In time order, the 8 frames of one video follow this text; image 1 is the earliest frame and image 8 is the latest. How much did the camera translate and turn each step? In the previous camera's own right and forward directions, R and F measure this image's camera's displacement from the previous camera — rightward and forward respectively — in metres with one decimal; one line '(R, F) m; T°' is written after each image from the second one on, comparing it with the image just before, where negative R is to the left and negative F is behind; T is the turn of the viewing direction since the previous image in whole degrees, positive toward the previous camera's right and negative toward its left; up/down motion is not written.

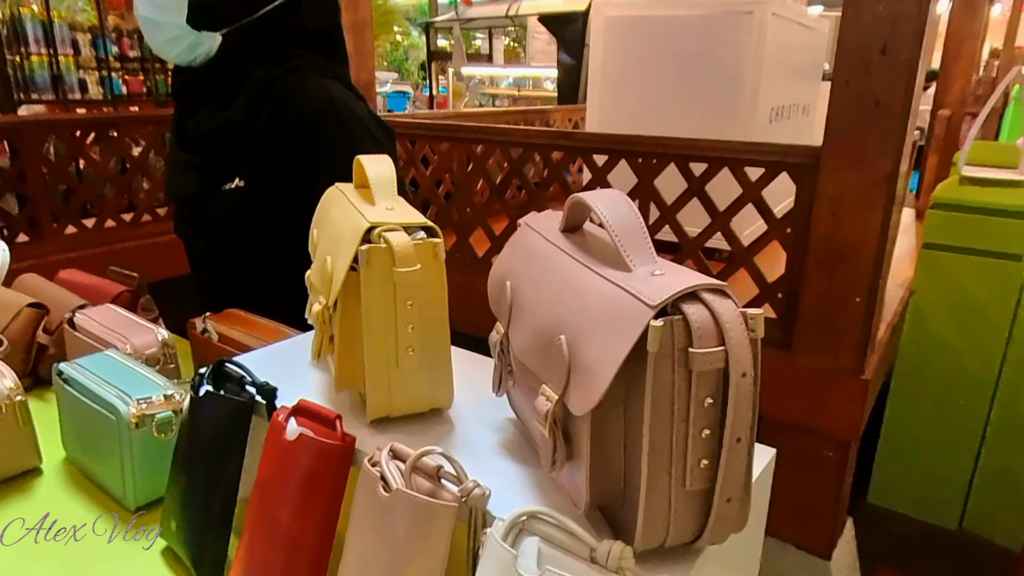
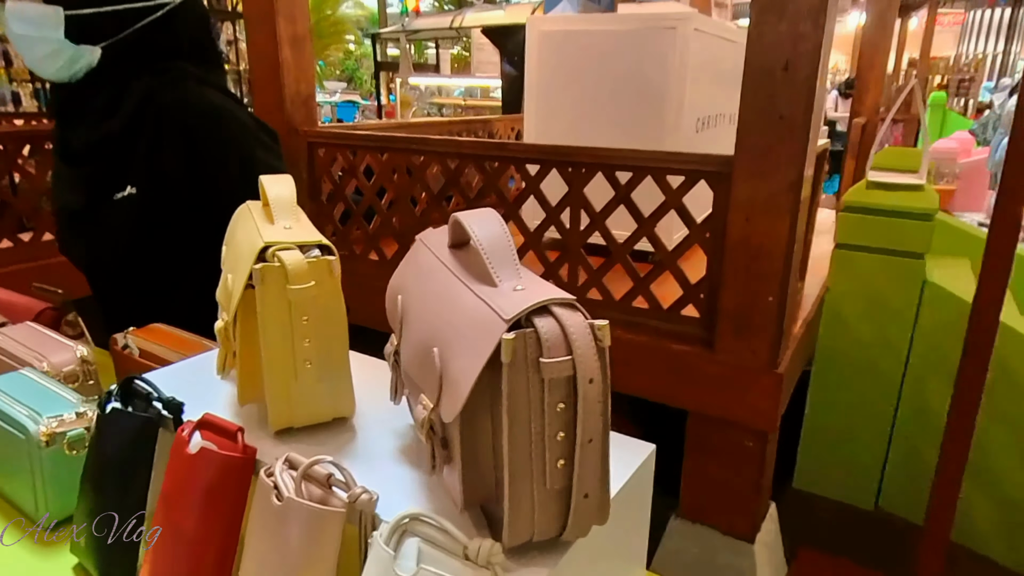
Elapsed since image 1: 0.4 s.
(+0.3, 0.0) m; 0°
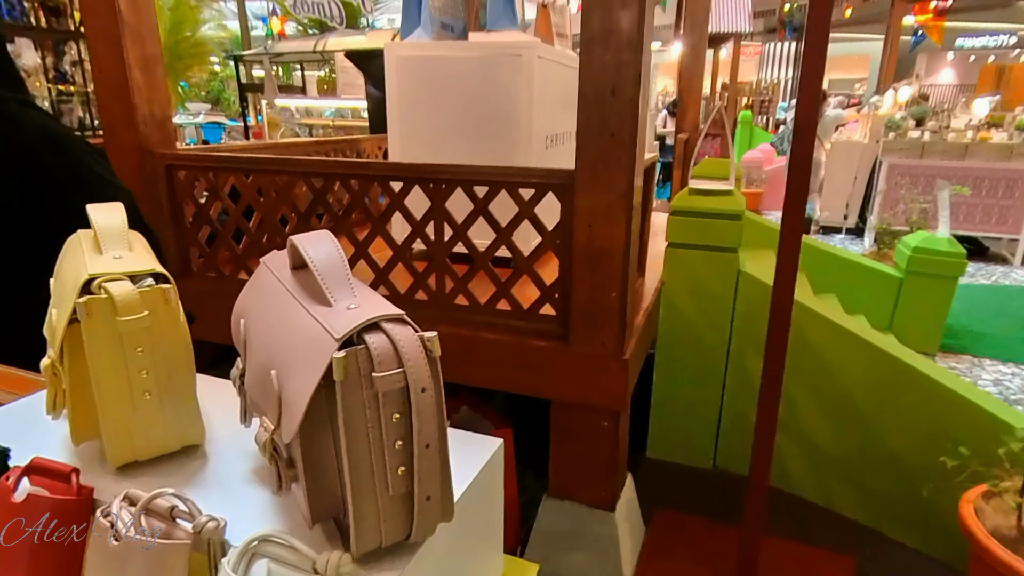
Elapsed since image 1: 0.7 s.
(+0.4, -0.1) m; +7°
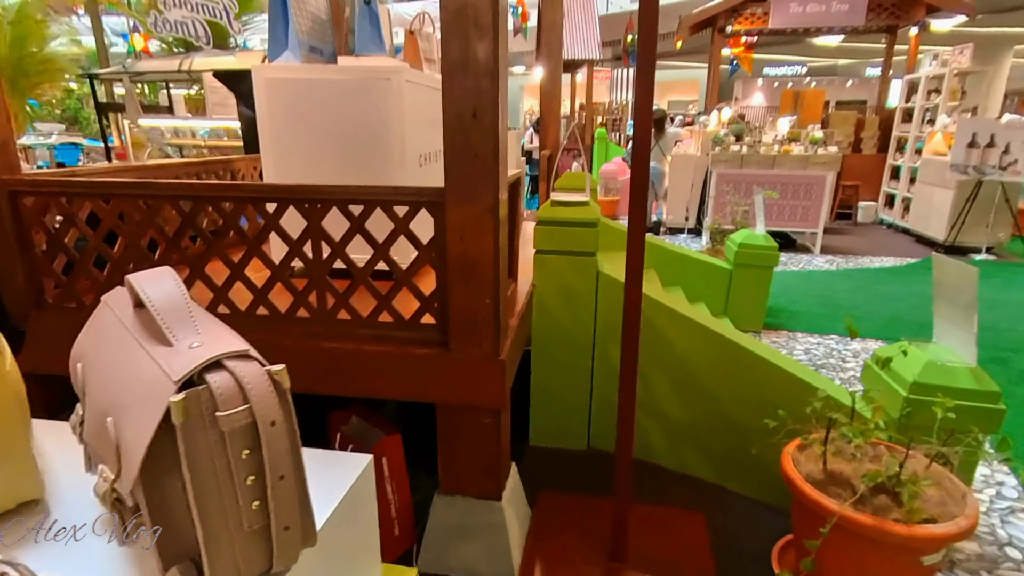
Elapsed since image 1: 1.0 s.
(+0.4, -0.1) m; +7°
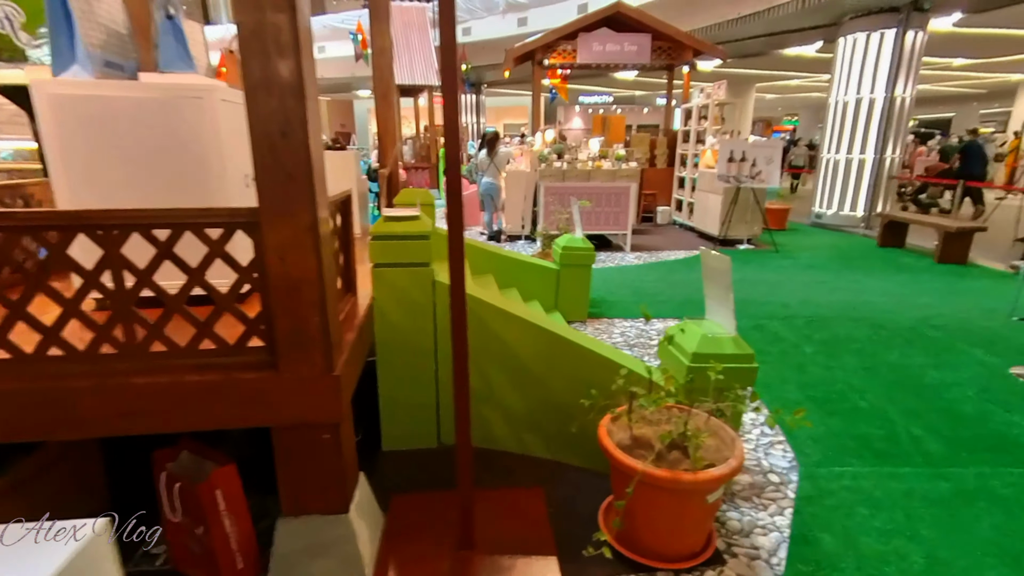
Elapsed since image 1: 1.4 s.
(+0.5, -0.2) m; +10°
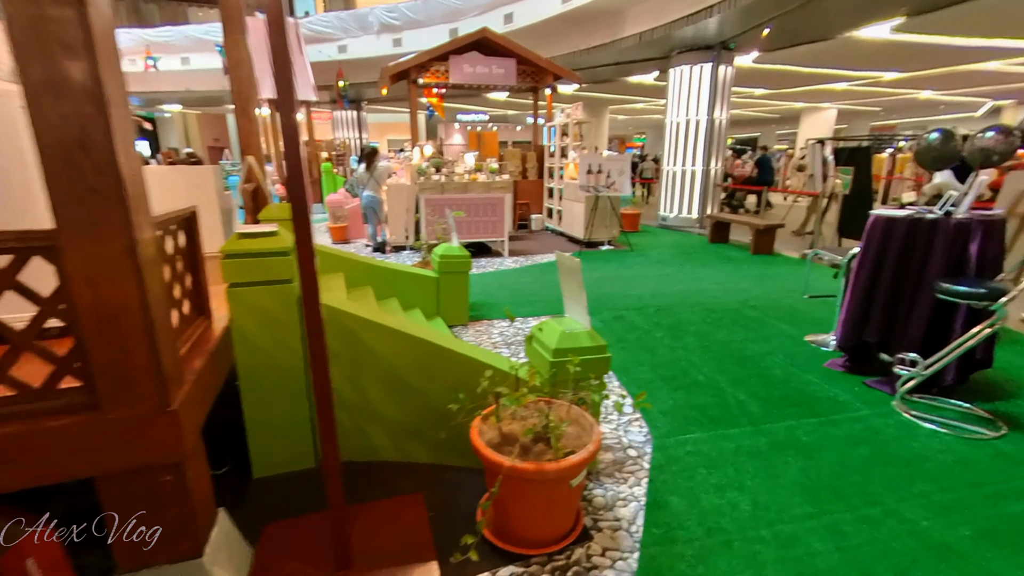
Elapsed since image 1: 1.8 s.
(+0.4, -0.1) m; +10°
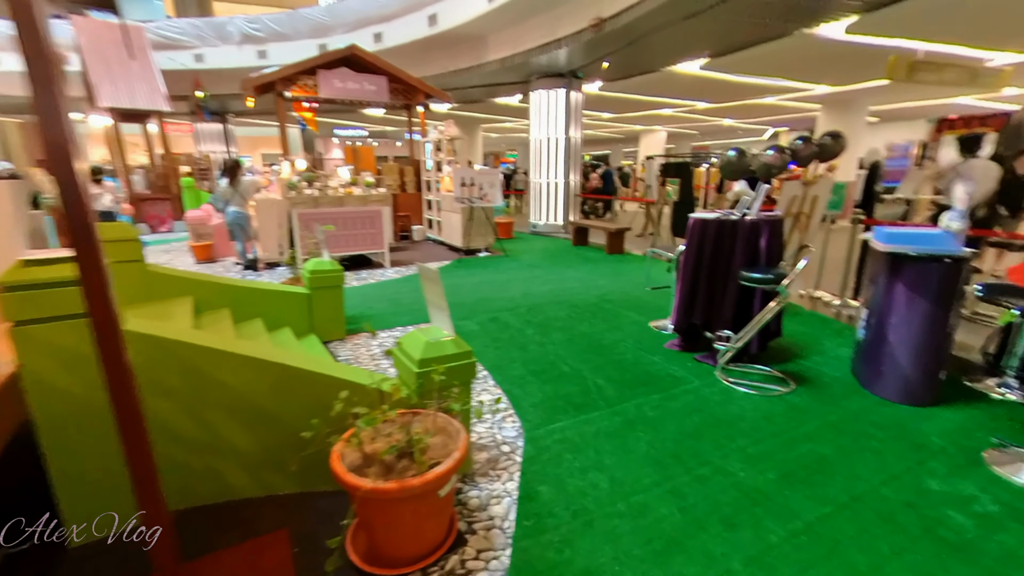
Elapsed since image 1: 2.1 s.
(+0.4, -0.1) m; +11°
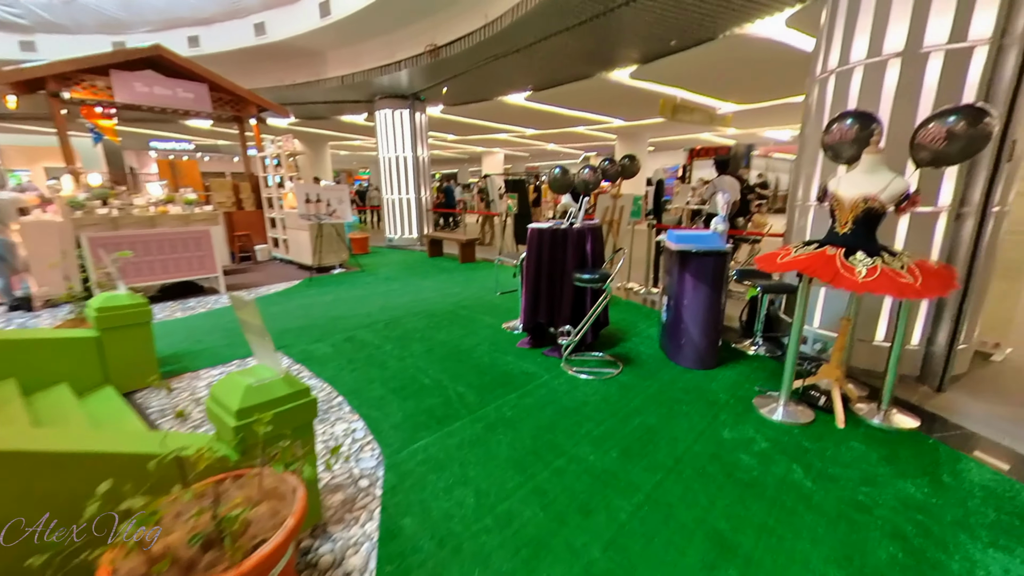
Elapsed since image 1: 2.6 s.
(+0.3, -0.1) m; +15°
